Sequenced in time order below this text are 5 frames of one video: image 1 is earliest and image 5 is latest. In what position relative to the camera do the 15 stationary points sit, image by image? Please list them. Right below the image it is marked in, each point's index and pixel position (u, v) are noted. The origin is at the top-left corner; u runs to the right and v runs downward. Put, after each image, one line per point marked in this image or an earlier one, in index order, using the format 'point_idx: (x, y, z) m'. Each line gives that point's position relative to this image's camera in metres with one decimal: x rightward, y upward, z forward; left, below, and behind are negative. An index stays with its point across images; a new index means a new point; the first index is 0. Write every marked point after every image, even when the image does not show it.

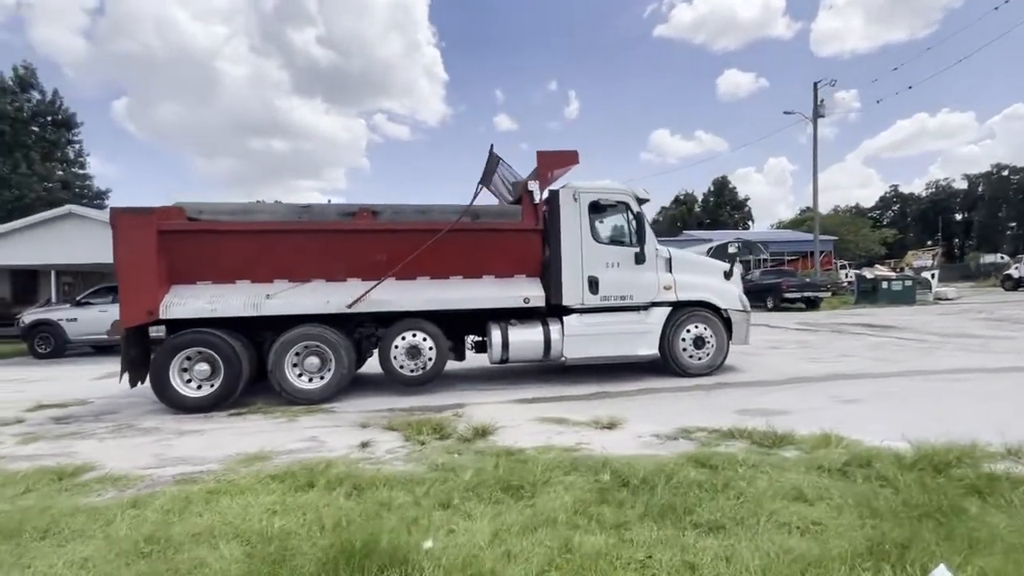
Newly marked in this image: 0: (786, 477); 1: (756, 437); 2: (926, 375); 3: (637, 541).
0: (+2.4, -1.7, +4.3) m
1: (+2.7, -1.6, +5.3) m
2: (+7.3, -1.5, +8.5) m
3: (+0.9, -1.7, +3.3) m
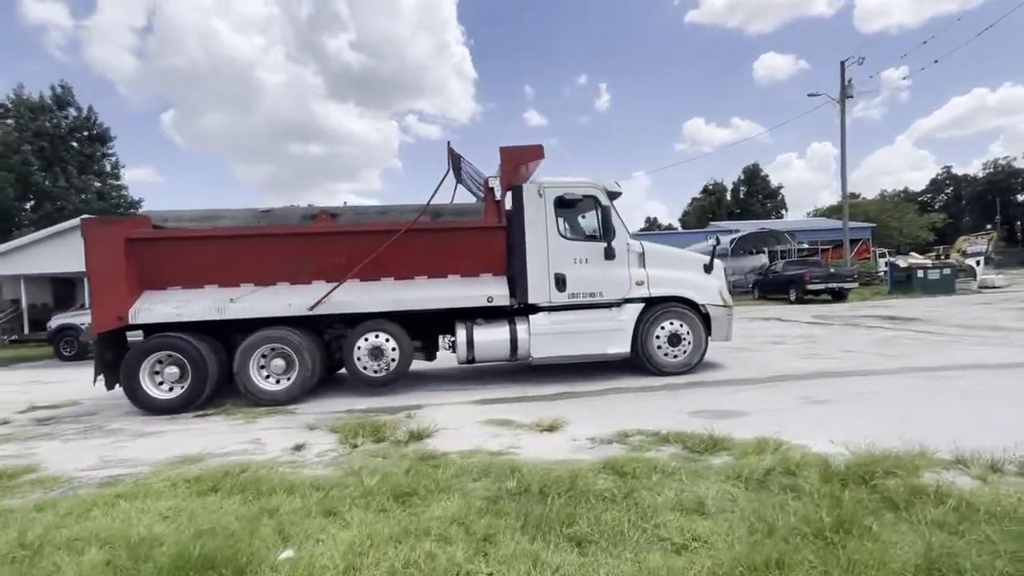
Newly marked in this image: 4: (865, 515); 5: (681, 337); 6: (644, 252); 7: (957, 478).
0: (+1.5, -1.7, +4.1) m
1: (+1.8, -1.6, +5.0) m
2: (+6.6, -1.4, +7.9) m
3: (-0.1, -1.7, +3.2) m
4: (+2.4, -1.6, +3.3) m
5: (+3.1, -0.9, +8.8) m
6: (+2.4, +0.7, +8.8) m
7: (+3.6, -1.6, +3.9) m
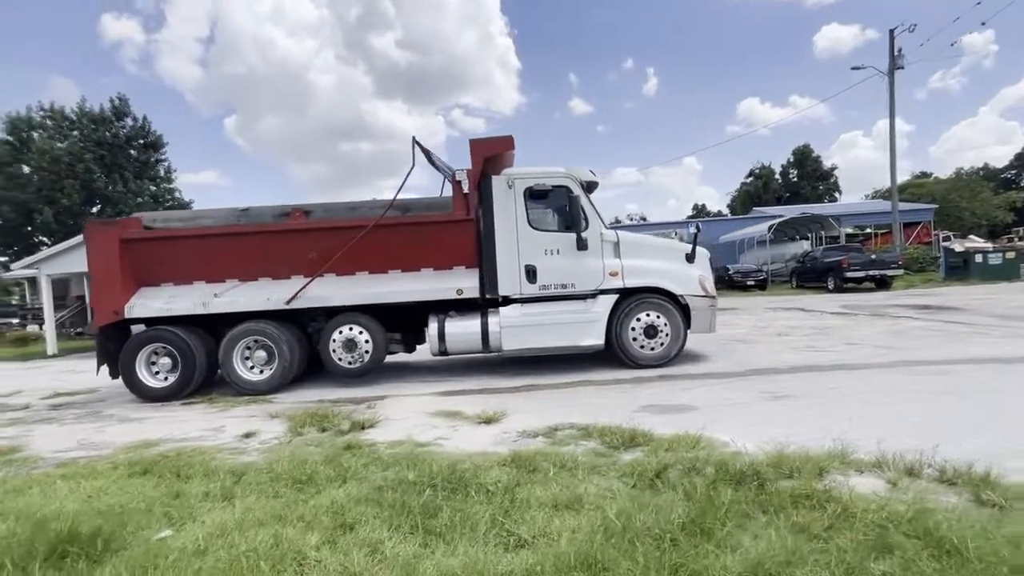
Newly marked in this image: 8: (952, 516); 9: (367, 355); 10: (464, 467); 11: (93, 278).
0: (+0.6, -1.6, +4.0) m
1: (+1.0, -1.5, +4.9) m
2: (+6.0, -1.2, +7.3) m
3: (-1.1, -1.7, +3.2) m
4: (+1.4, -1.5, +3.2) m
5: (+2.6, -0.7, +8.5) m
6: (+1.9, +0.8, +8.6) m
7: (+2.6, -1.5, +3.6) m
8: (+2.8, -1.4, +3.0) m
9: (-2.6, -1.2, +8.5) m
10: (-0.4, -1.6, +4.4) m
11: (-7.2, +0.2, +8.3) m
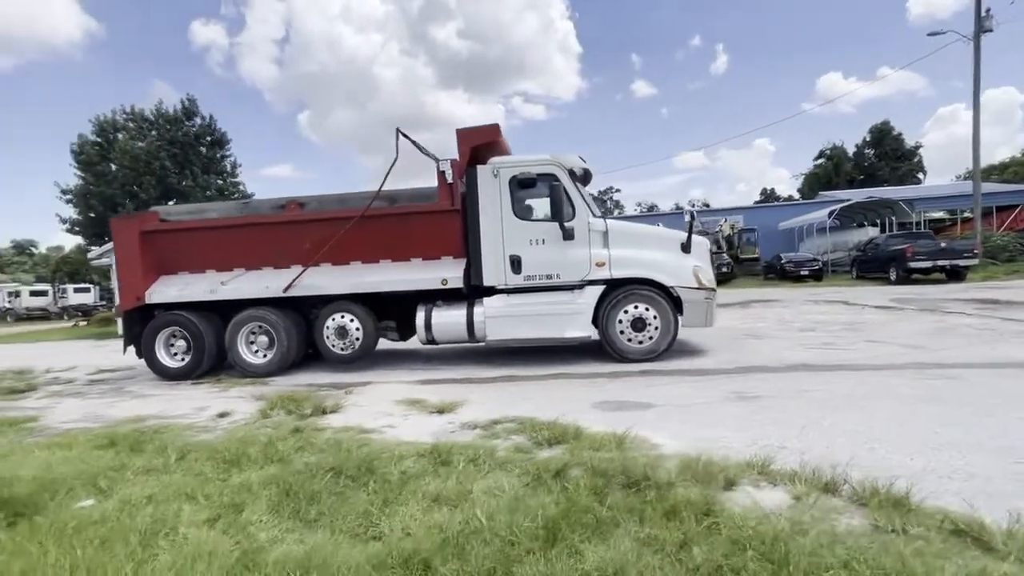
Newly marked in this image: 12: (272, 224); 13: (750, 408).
0: (-0.2, -1.5, +3.9) m
1: (+0.3, -1.4, +4.8) m
2: (+5.6, -1.1, +6.5) m
3: (-2.0, -1.6, +3.4) m
4: (+0.5, -1.5, +3.0) m
5: (+2.3, -0.6, +8.2) m
6: (+1.6, +1.0, +8.3) m
7: (+1.7, -1.4, +3.3) m
8: (+1.8, -1.4, +2.7) m
9: (-2.8, -1.0, +8.8) m
10: (-1.2, -1.6, +4.5) m
11: (-7.4, +0.4, +9.1) m
12: (-4.4, +1.2, +8.8) m
13: (+2.6, -1.3, +5.4) m
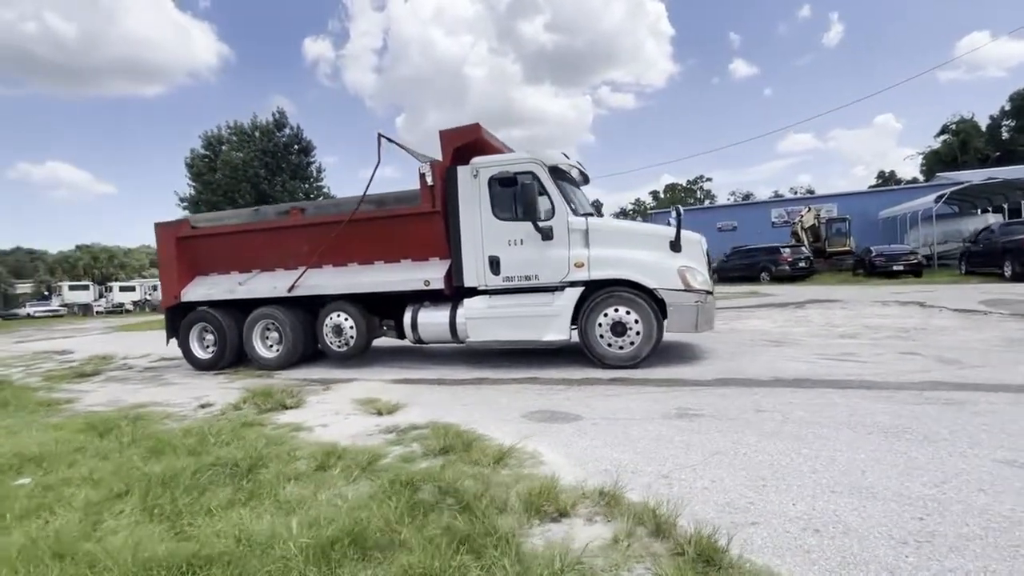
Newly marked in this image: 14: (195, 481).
0: (-1.4, -1.6, +3.9) m
1: (-0.7, -1.5, +4.7) m
2: (+4.8, -1.2, +5.5) m
3: (-3.3, -1.7, +3.8) m
4: (-0.8, -1.6, +2.9) m
5: (+1.8, -0.6, +7.7) m
6: (+1.2, +1.0, +7.9) m
7: (+0.5, -1.5, +3.0) m
8: (+0.4, -1.5, +2.4) m
9: (-3.0, -1.0, +9.2) m
10: (-2.2, -1.6, +4.7) m
11: (-7.5, +0.4, +10.3) m
12: (-4.6, +1.2, +9.4) m
13: (+1.7, -1.4, +4.8) m
14: (-2.7, -1.6, +4.1) m
